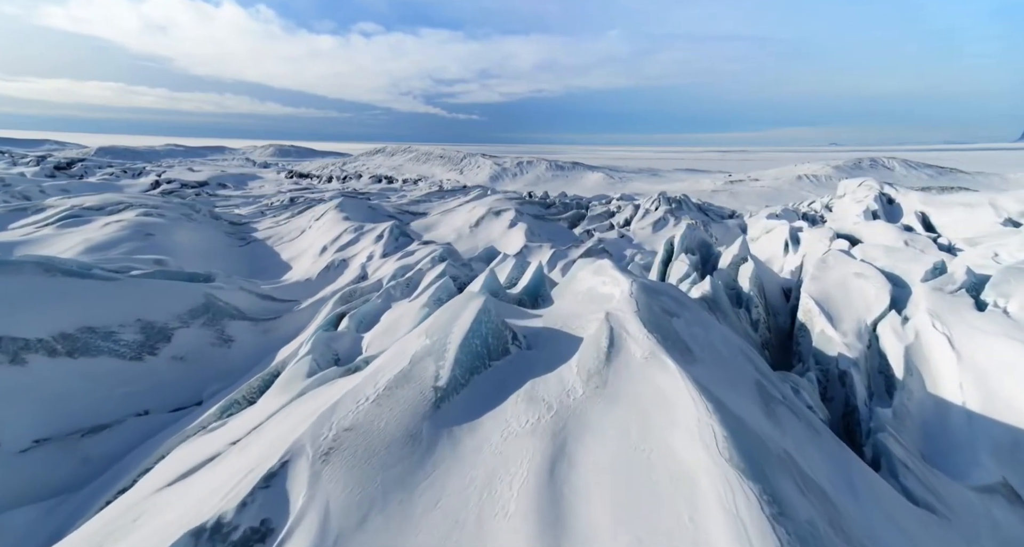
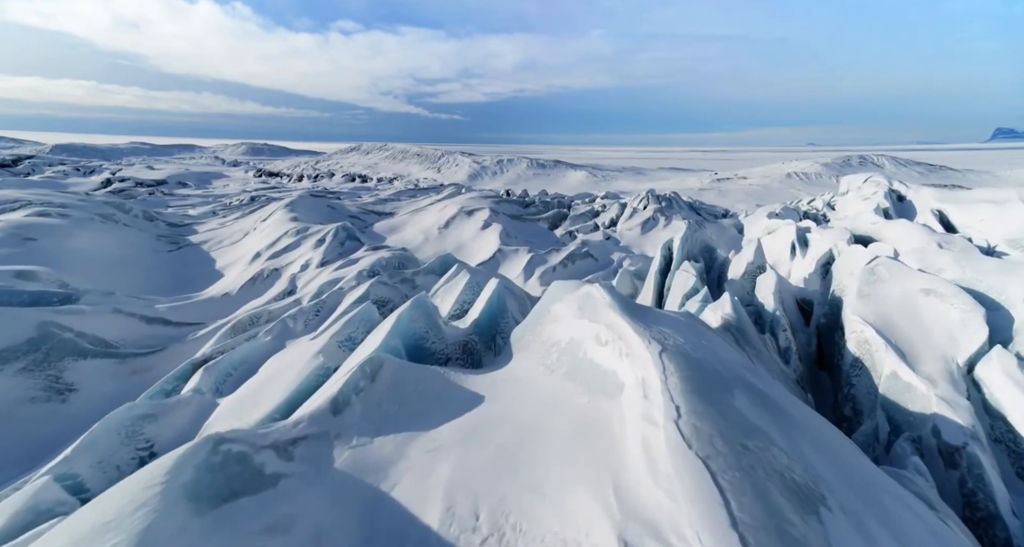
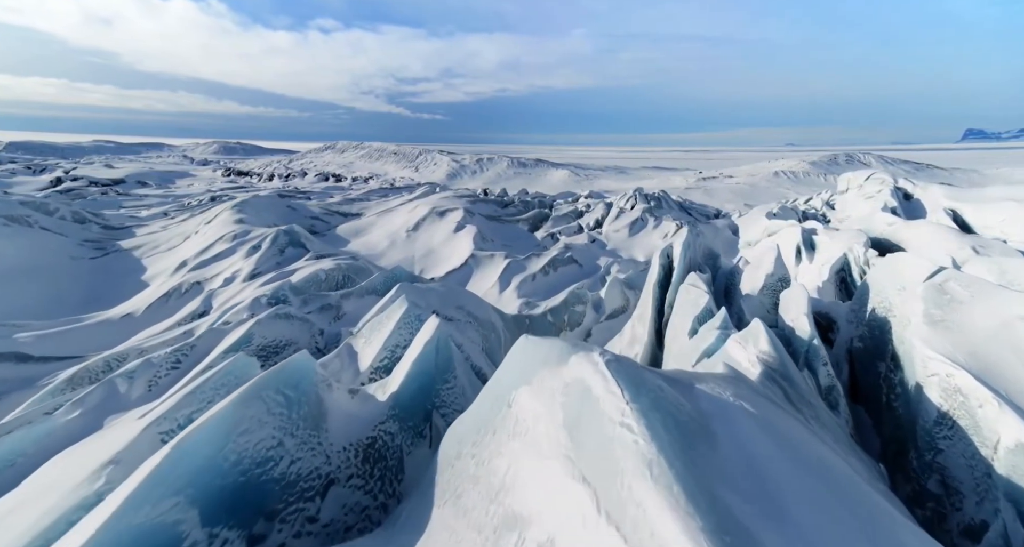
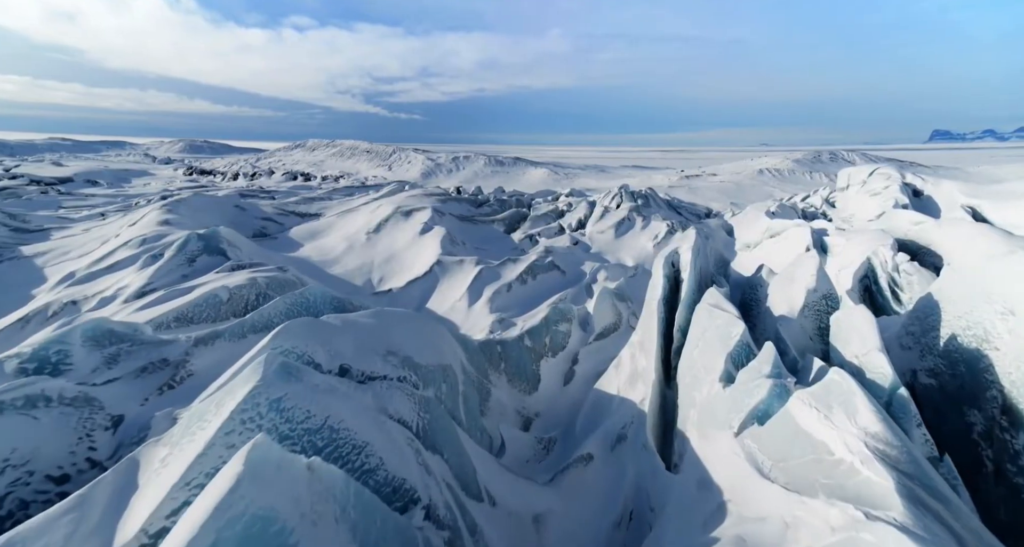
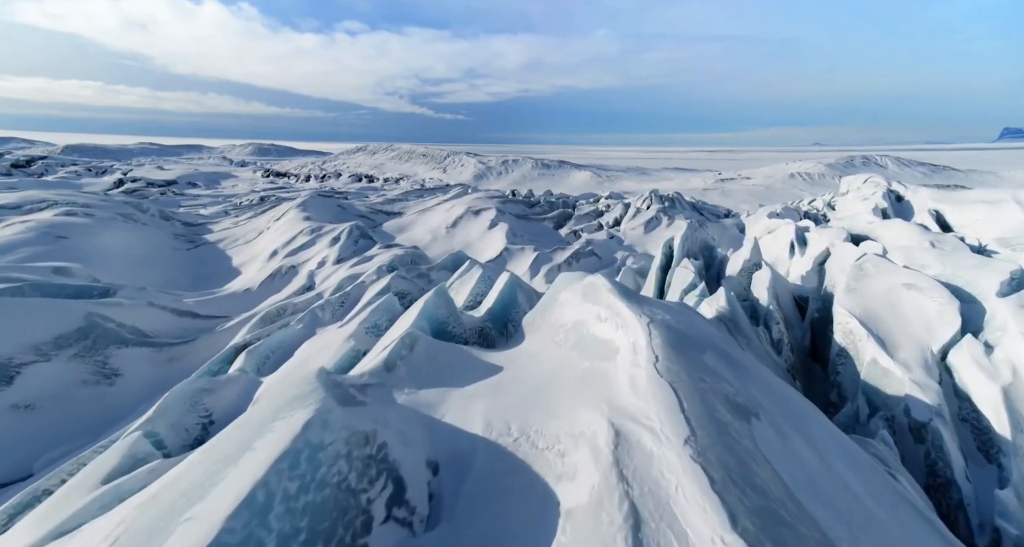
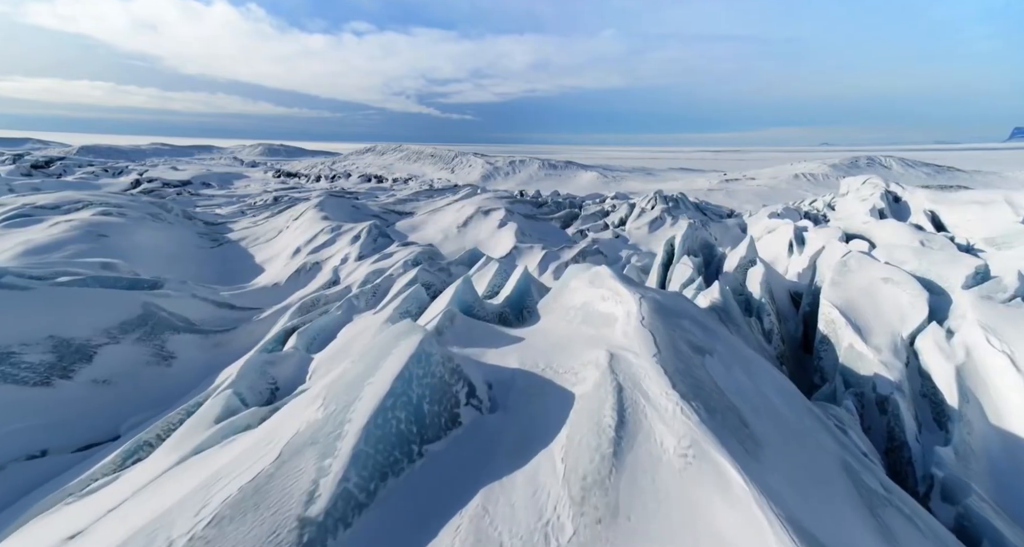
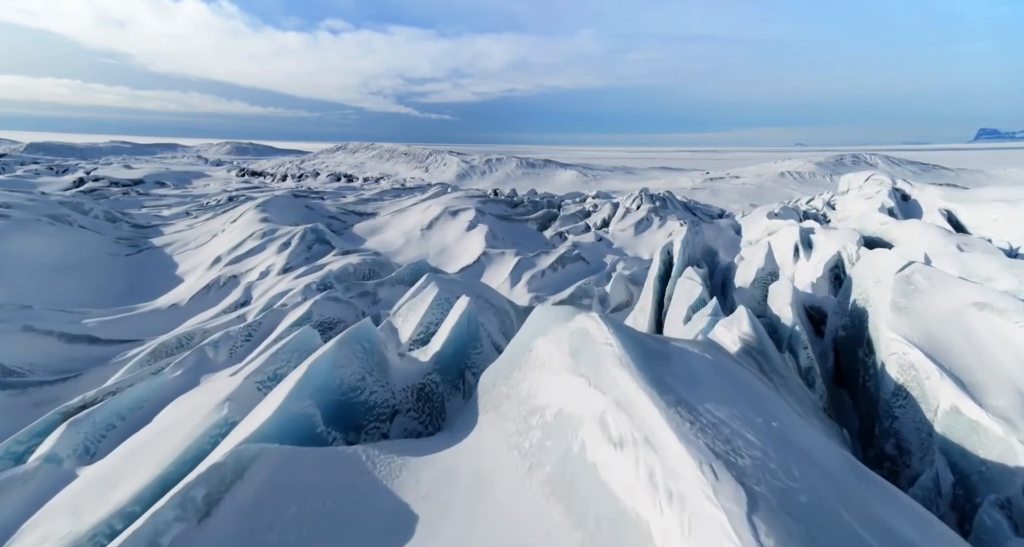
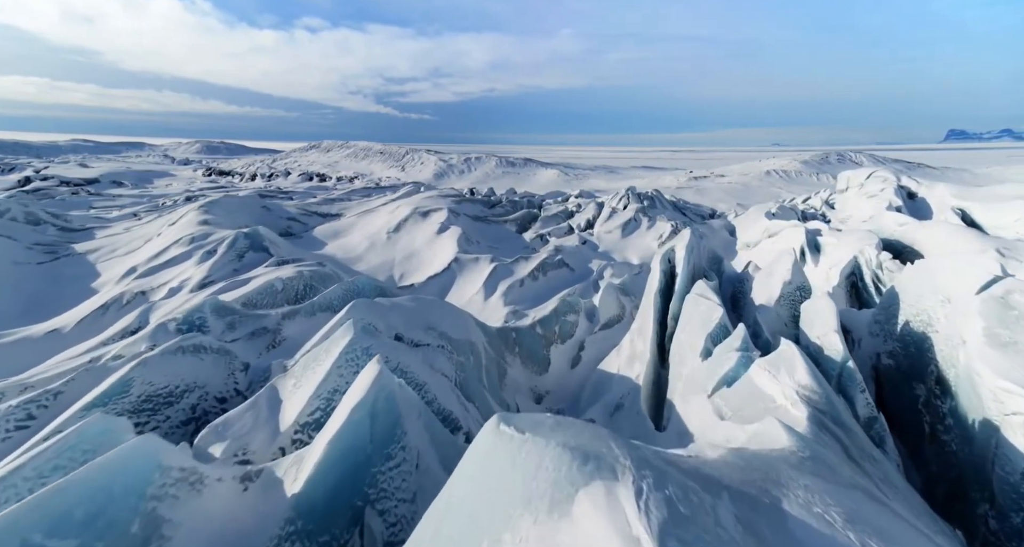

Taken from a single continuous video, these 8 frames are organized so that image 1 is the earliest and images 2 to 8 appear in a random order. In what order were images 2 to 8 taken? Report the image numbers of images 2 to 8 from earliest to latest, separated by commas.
6, 5, 2, 7, 3, 8, 4
